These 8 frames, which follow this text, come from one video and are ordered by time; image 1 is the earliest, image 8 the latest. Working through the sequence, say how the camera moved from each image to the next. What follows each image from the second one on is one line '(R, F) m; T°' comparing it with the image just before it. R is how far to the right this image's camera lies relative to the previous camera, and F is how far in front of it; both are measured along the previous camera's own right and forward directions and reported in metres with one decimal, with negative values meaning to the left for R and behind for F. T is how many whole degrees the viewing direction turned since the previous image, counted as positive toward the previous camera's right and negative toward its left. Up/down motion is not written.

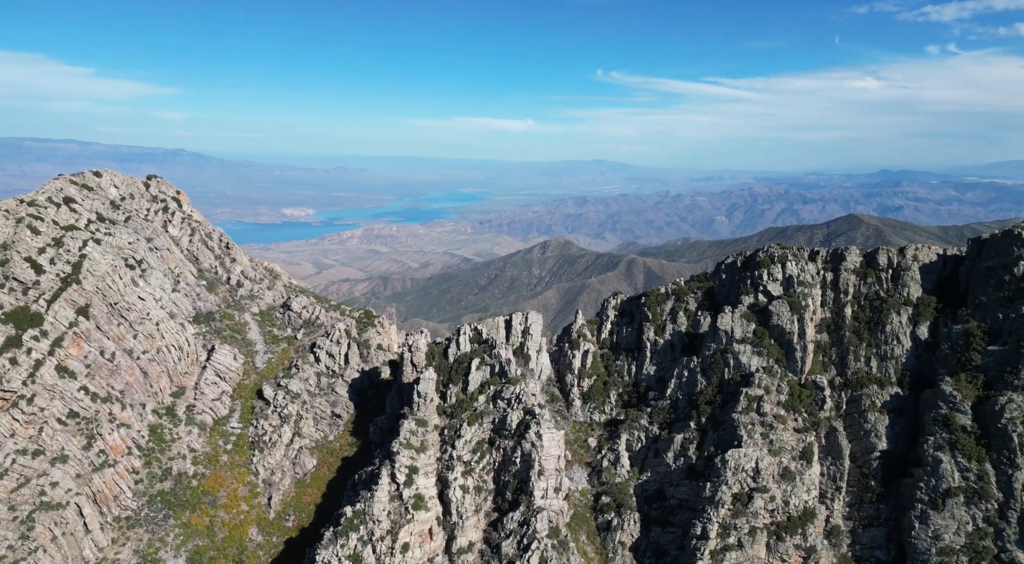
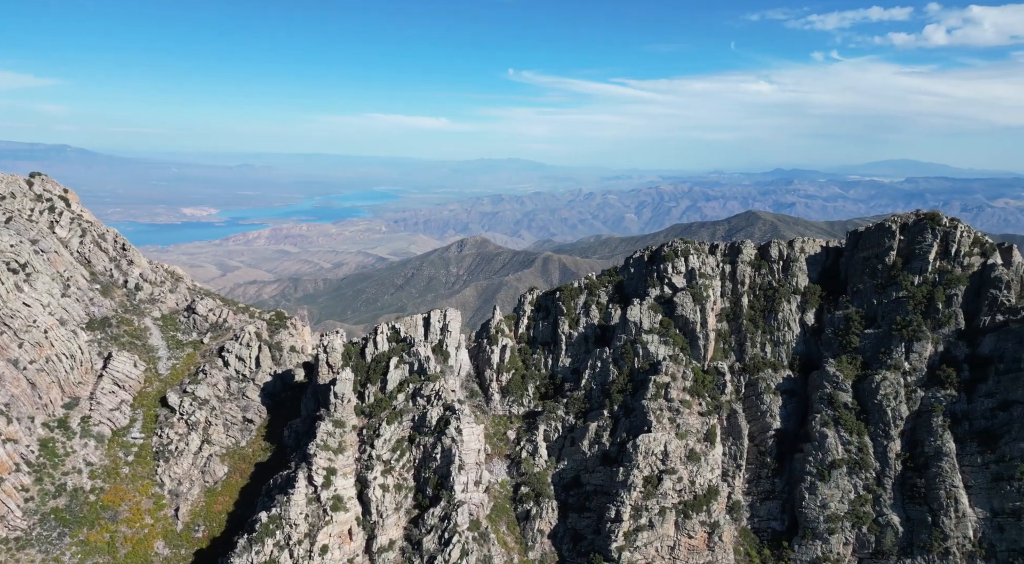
(0.0, -0.8) m; +7°
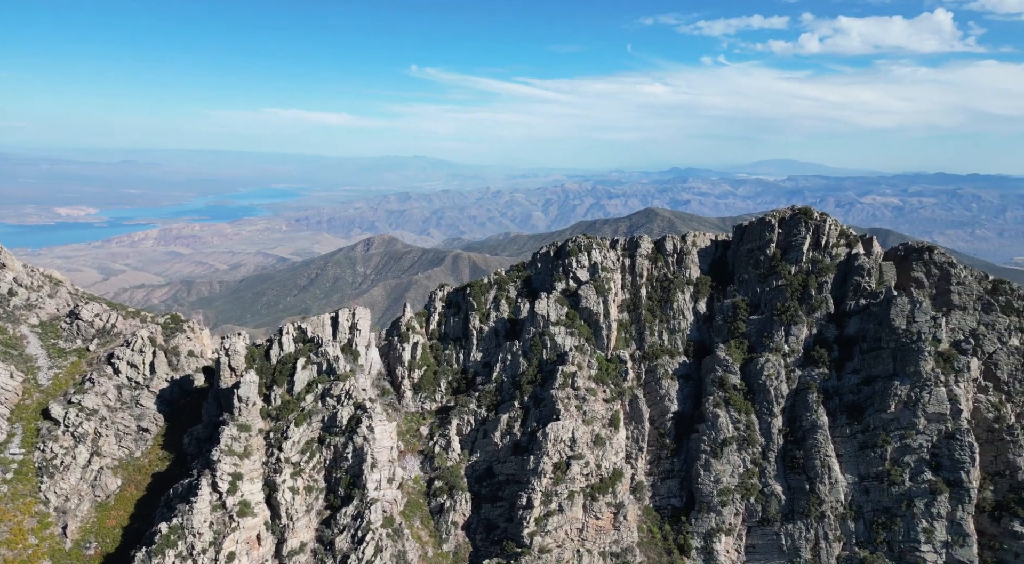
(0.0, -1.0) m; +8°
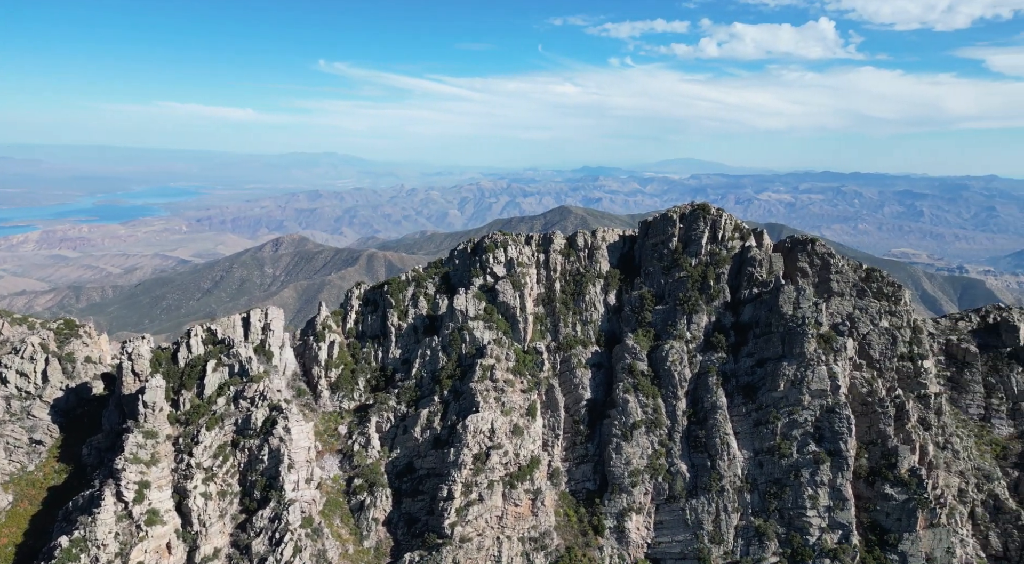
(0.0, -1.3) m; +7°
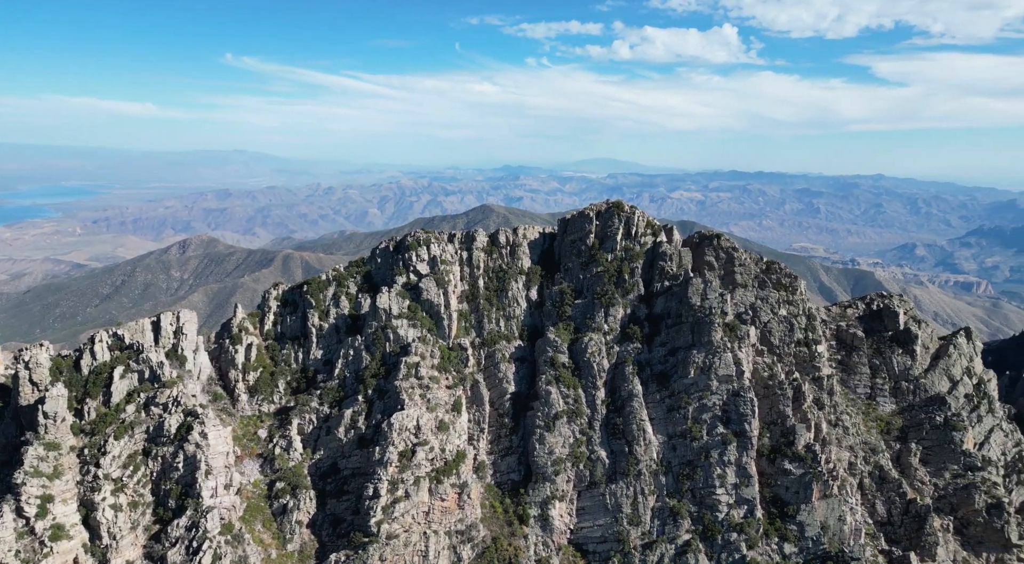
(-0.1, -1.0) m; +7°
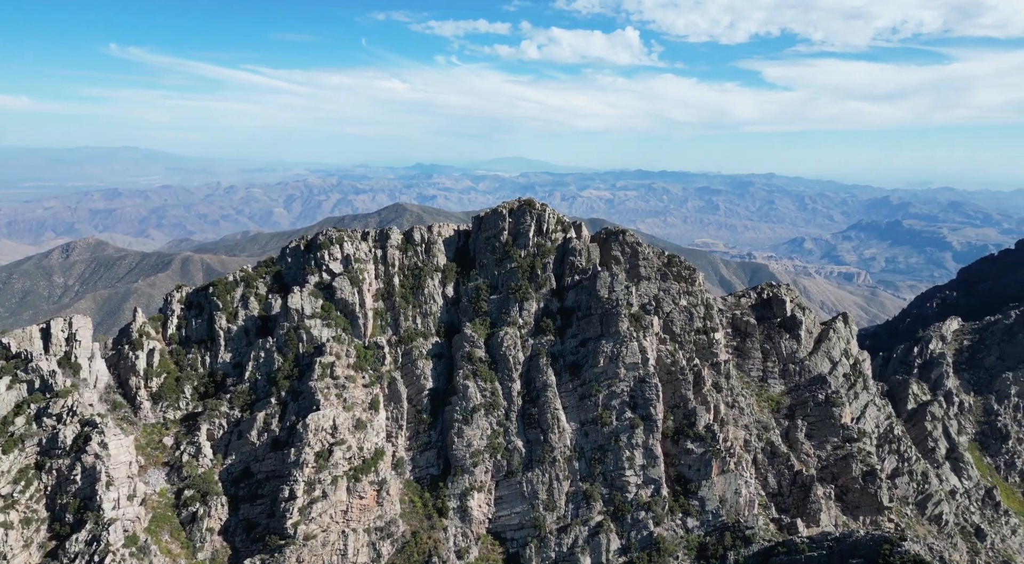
(-0.1, -1.3) m; +7°
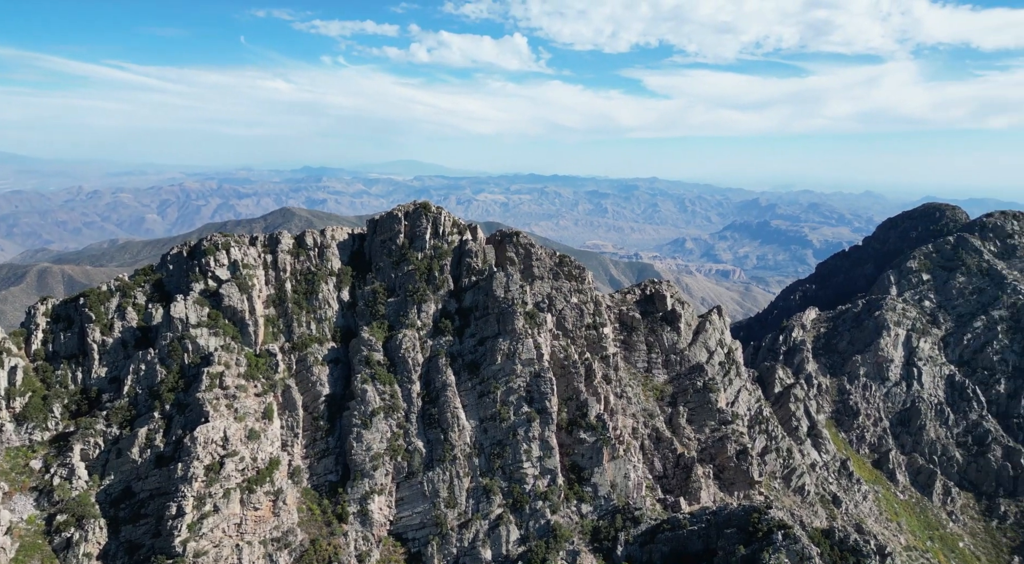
(0.0, -1.4) m; +9°
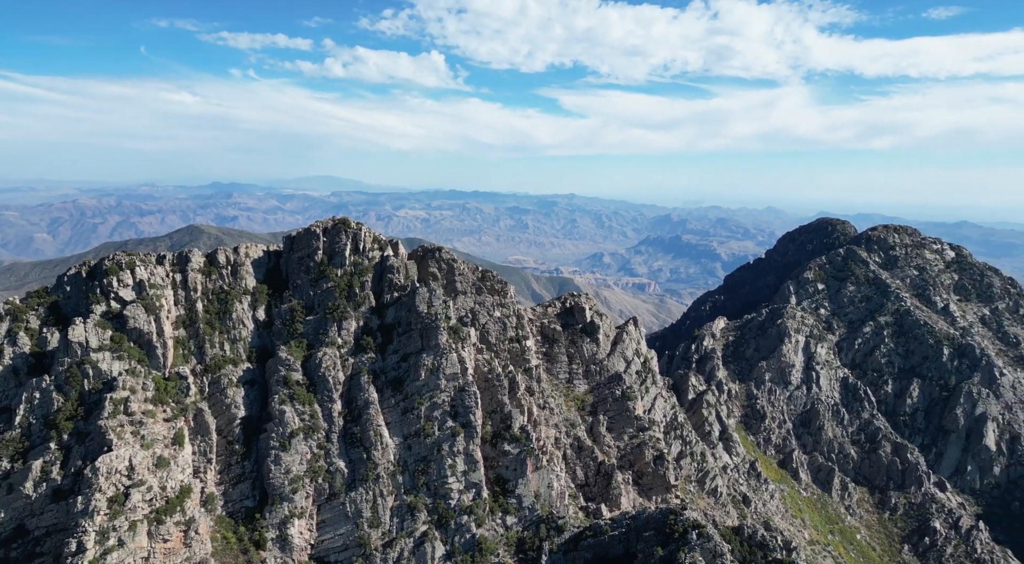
(0.0, -0.7) m; +7°
